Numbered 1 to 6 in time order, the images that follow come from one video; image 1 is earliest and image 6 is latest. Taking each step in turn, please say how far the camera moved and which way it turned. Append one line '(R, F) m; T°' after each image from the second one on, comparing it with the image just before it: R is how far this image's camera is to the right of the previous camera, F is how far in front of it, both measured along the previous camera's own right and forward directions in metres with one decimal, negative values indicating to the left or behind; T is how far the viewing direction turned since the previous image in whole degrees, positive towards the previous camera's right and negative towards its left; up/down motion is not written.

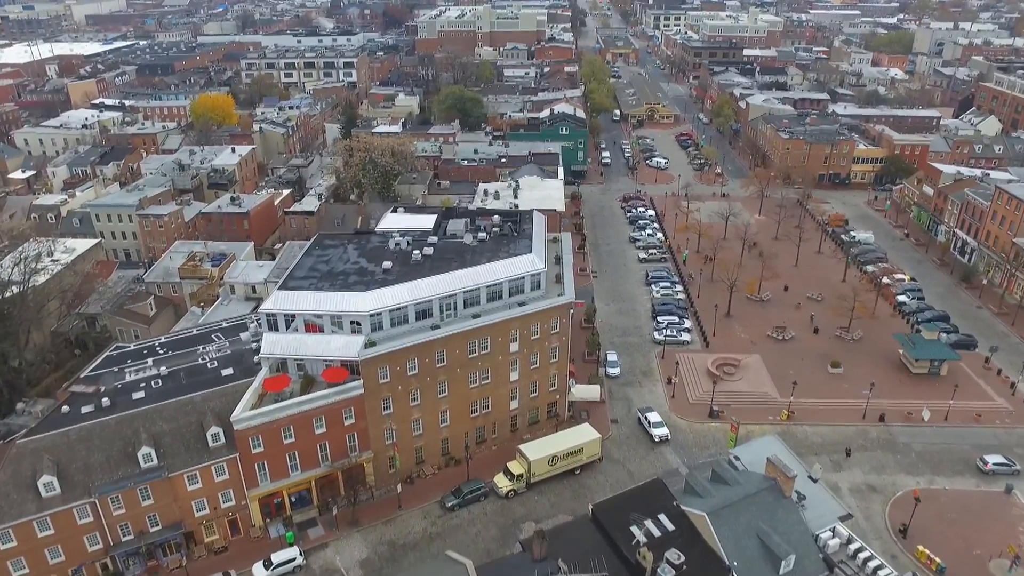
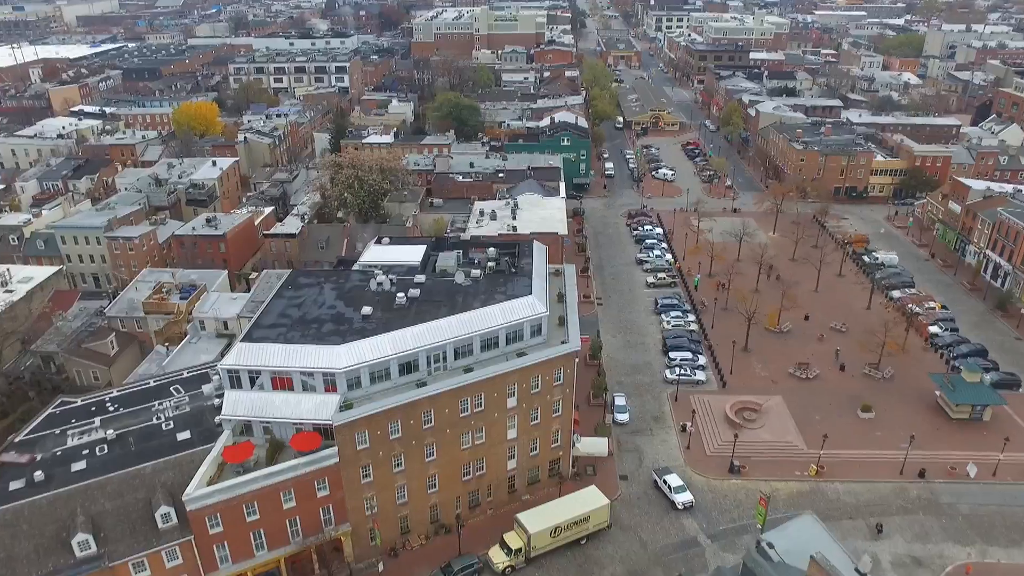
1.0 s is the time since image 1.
(+0.1, +5.3) m; 0°
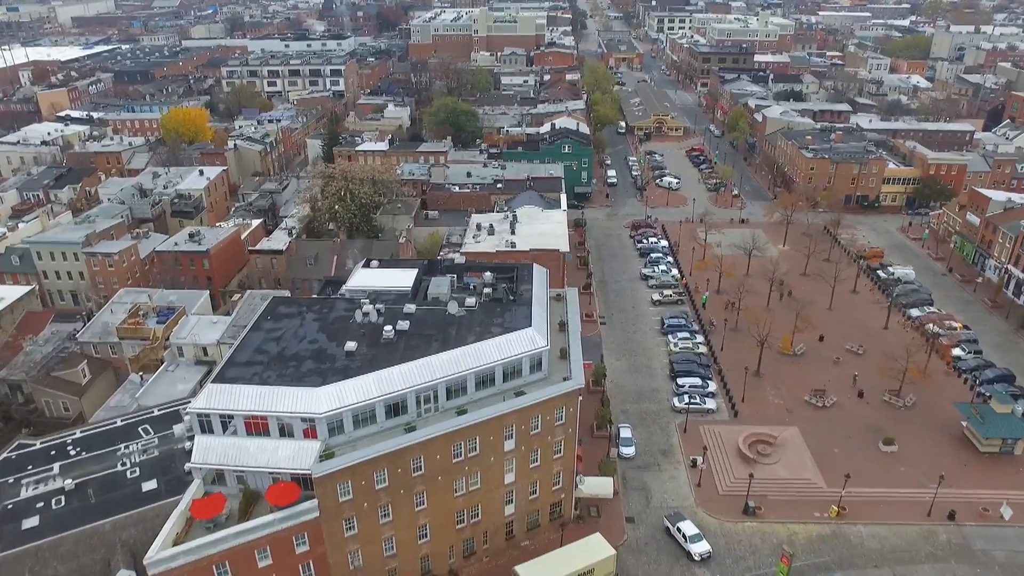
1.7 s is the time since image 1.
(+0.1, +3.3) m; 0°
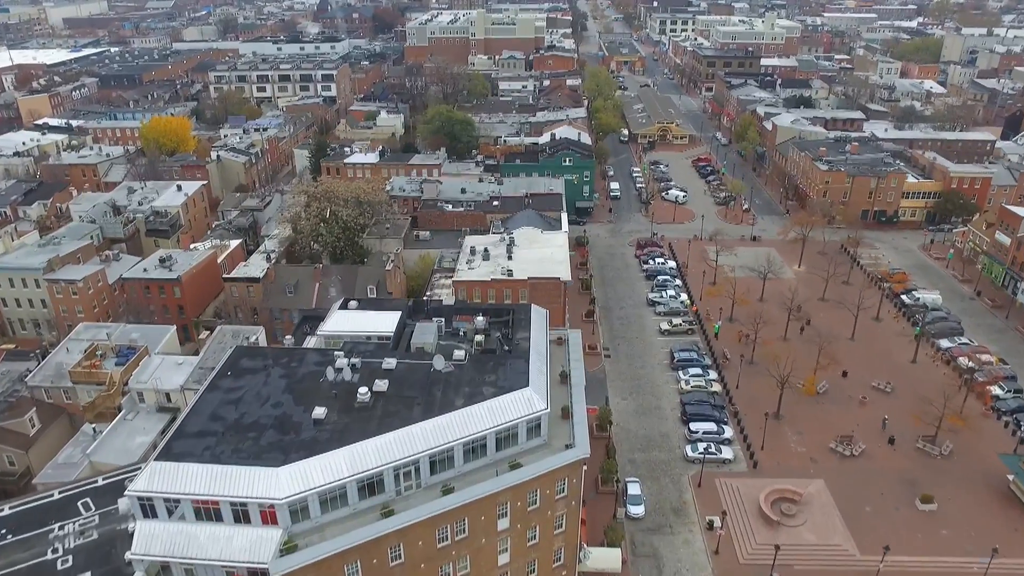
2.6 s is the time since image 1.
(+0.2, +4.9) m; 0°
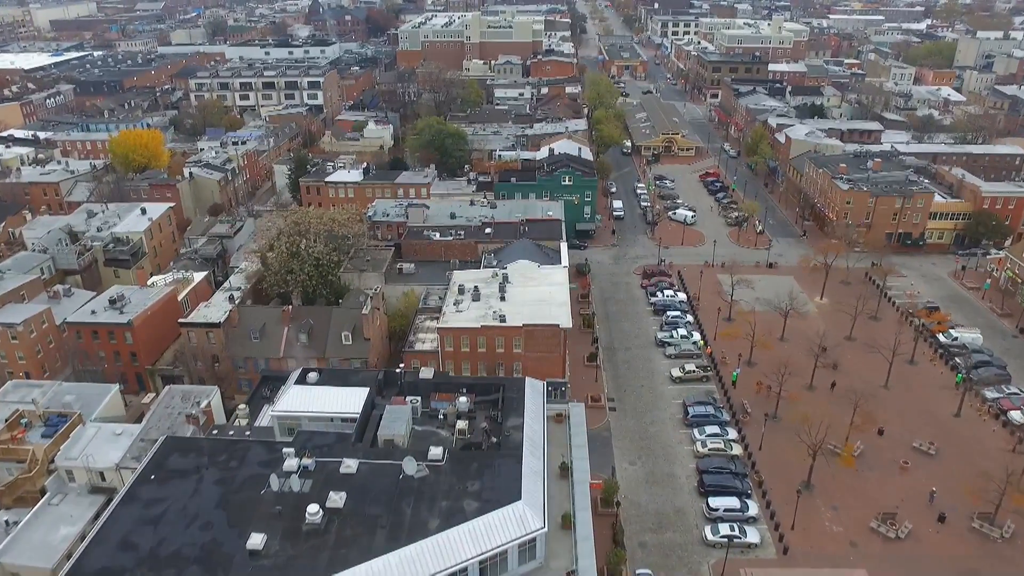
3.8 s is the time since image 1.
(+0.3, +6.5) m; 0°
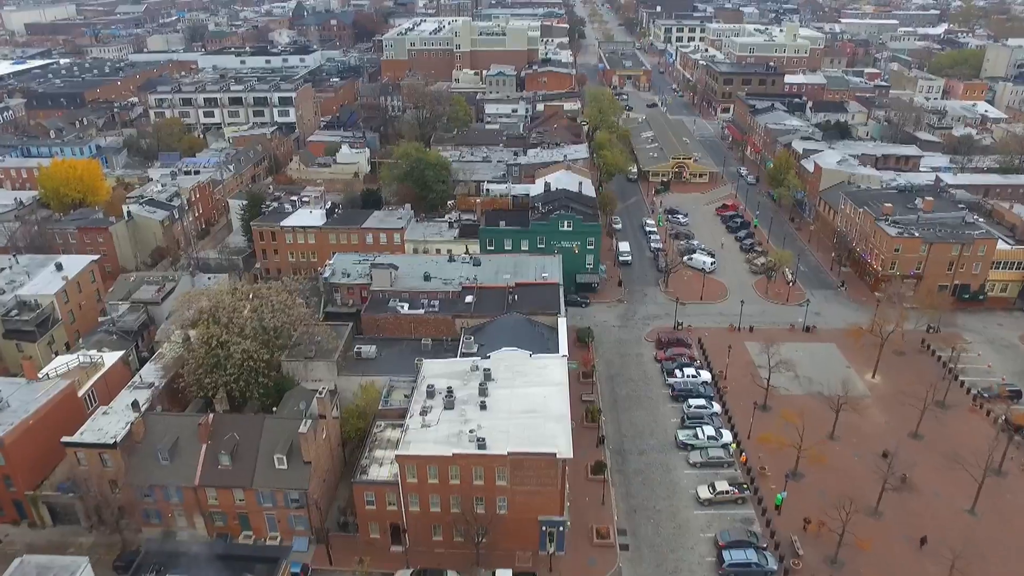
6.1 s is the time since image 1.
(+0.7, +11.7) m; 0°
